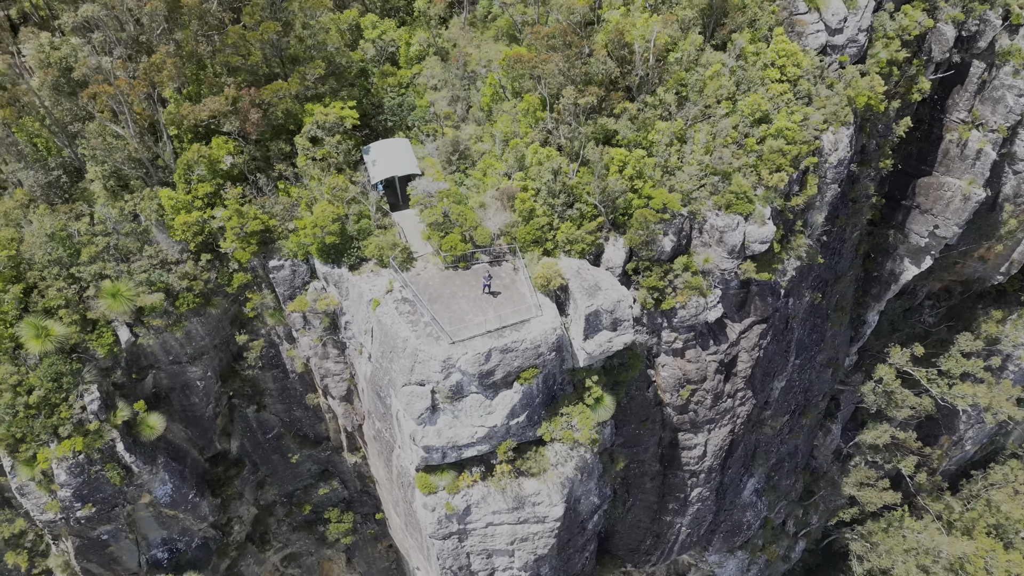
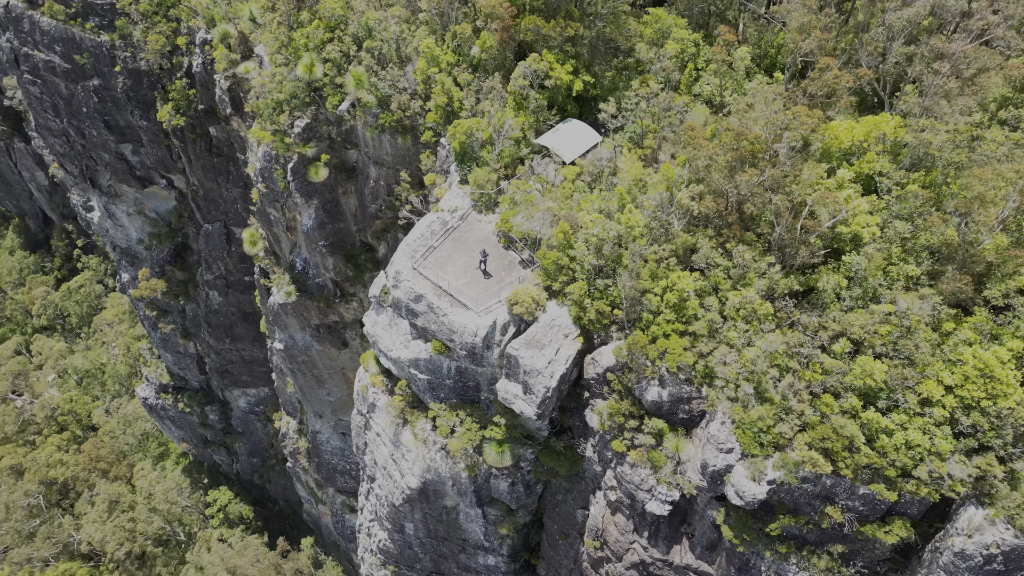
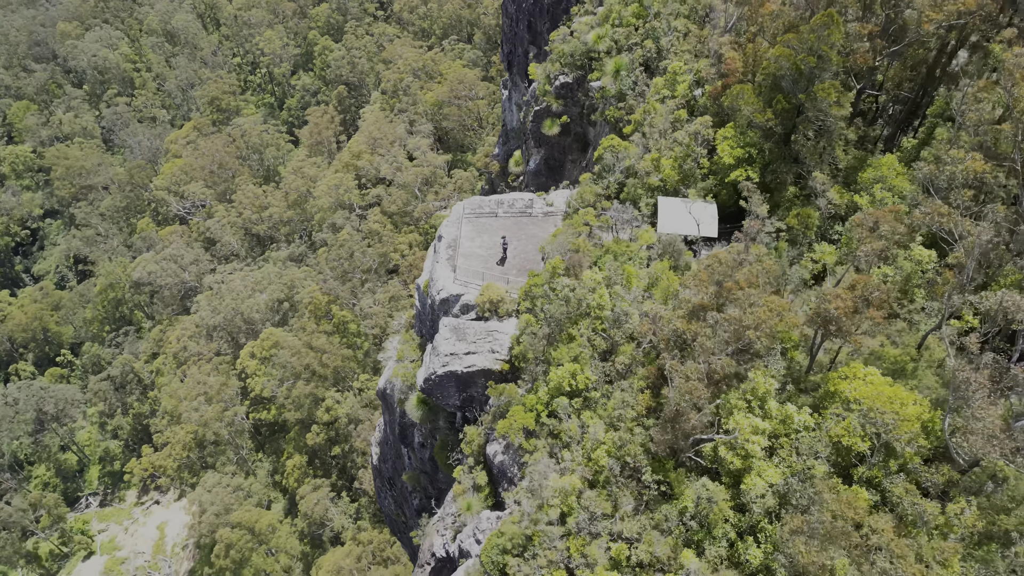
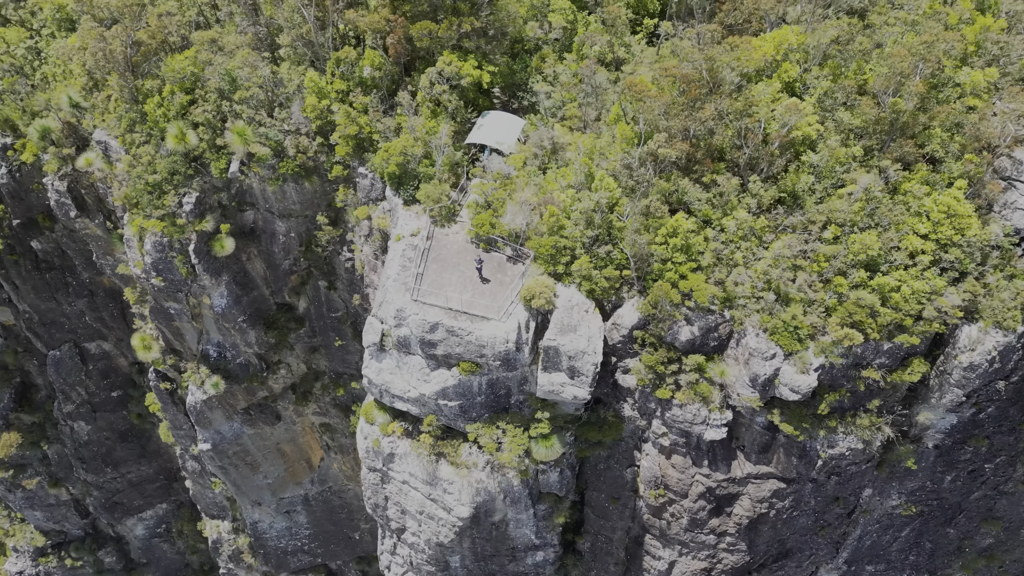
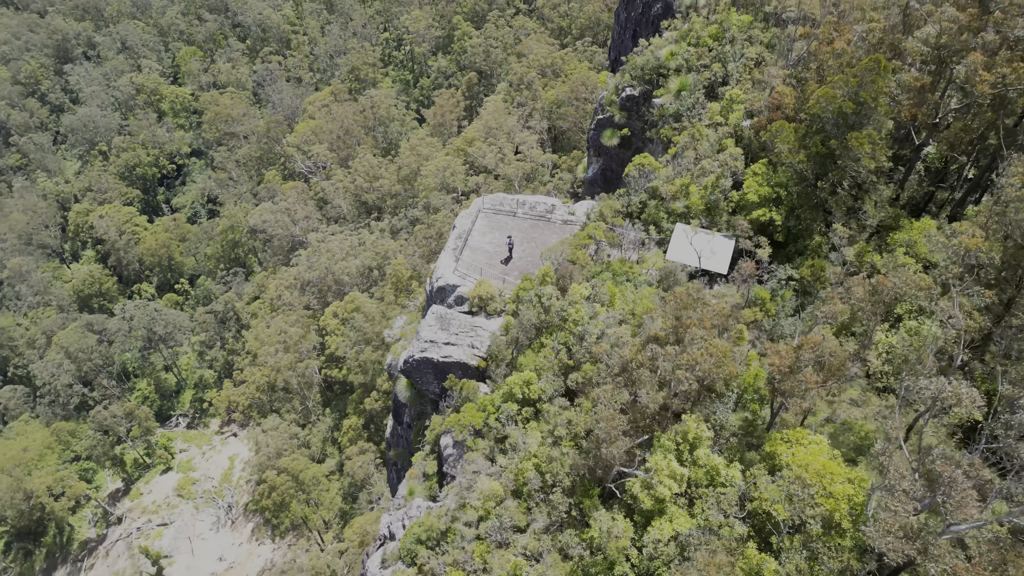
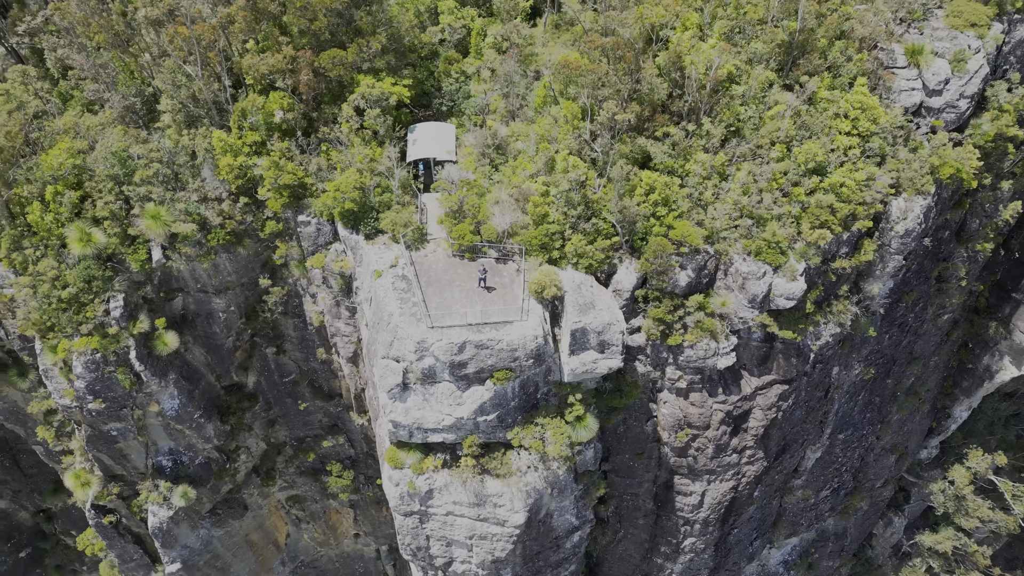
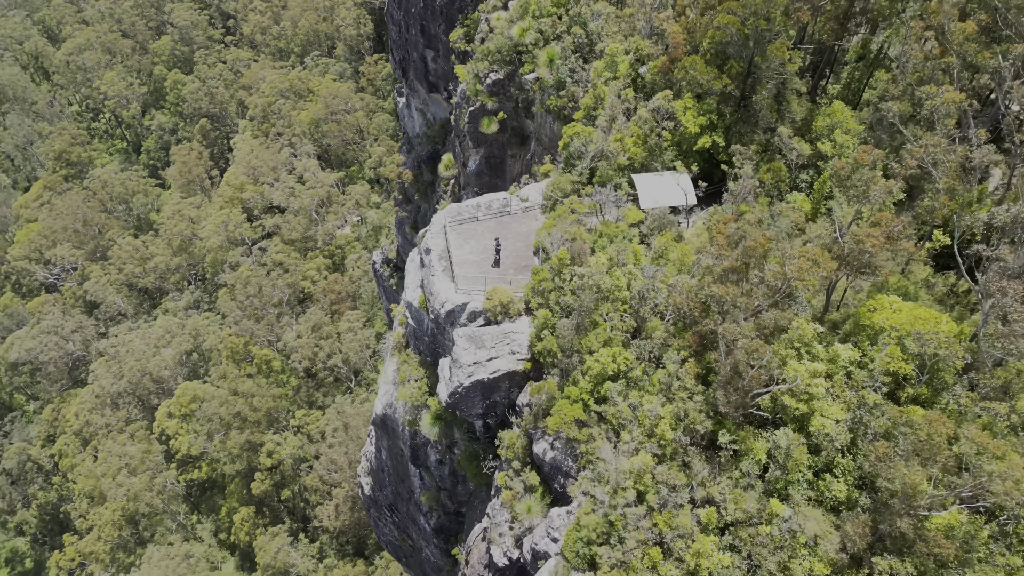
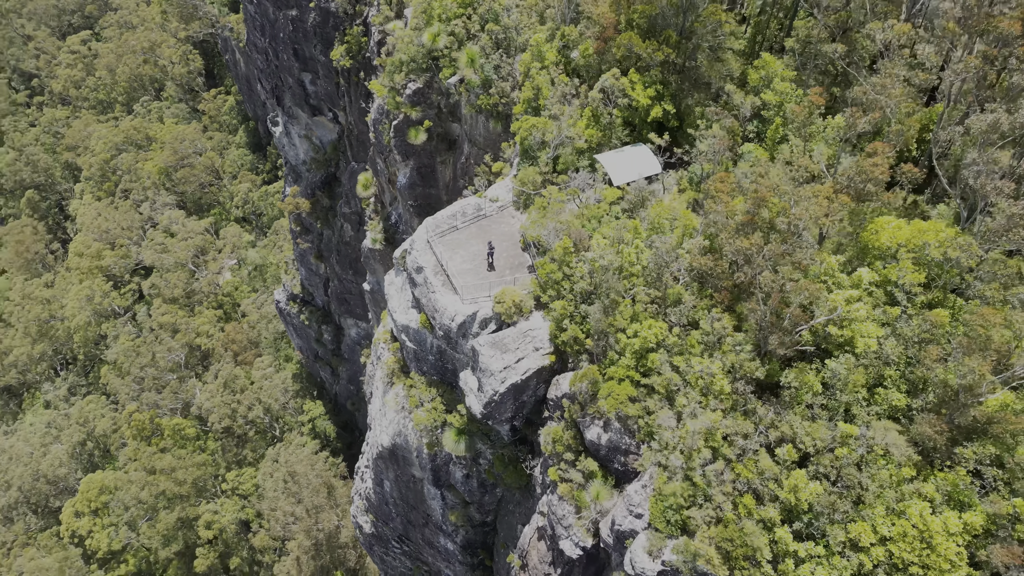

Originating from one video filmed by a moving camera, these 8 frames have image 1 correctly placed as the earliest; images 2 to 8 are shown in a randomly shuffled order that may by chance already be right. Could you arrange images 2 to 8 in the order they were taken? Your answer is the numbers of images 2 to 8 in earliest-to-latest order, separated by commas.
6, 4, 2, 8, 7, 3, 5
